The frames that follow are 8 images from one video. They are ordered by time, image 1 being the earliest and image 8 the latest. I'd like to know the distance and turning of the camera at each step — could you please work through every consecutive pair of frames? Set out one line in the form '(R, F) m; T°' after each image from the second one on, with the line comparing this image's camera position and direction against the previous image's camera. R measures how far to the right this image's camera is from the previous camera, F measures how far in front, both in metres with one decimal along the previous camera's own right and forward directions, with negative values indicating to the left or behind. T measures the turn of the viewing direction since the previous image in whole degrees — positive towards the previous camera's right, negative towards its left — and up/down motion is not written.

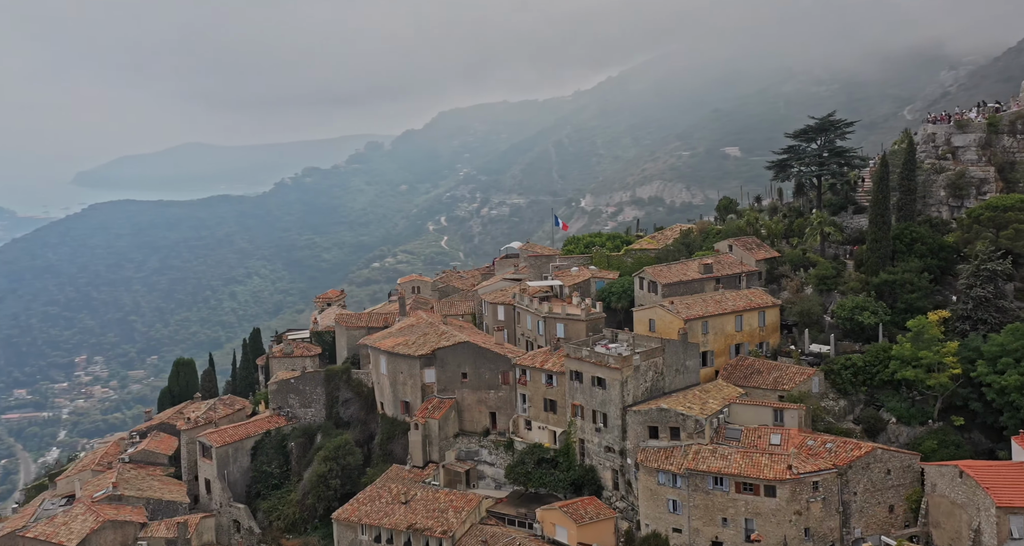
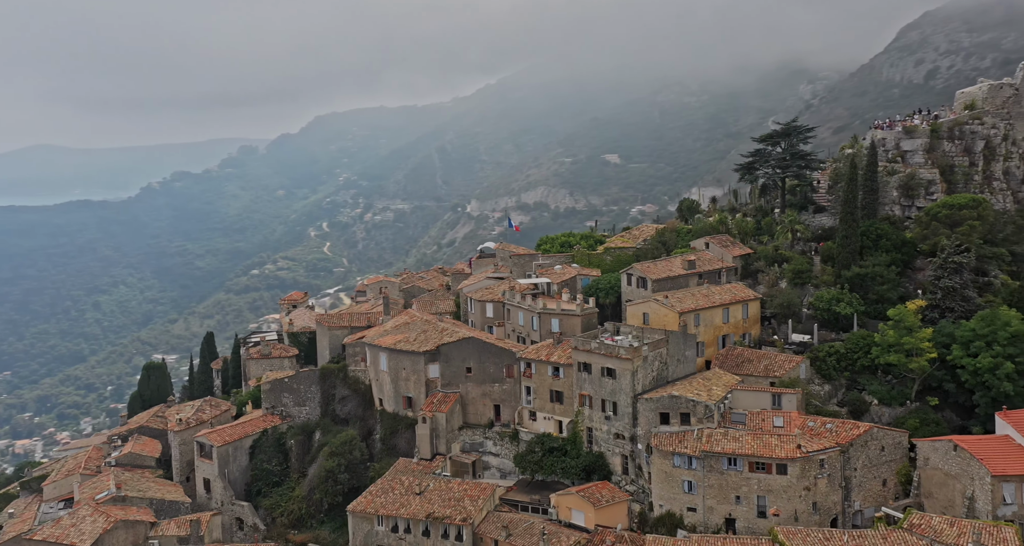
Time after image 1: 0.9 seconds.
(-4.7, -1.2) m; +6°
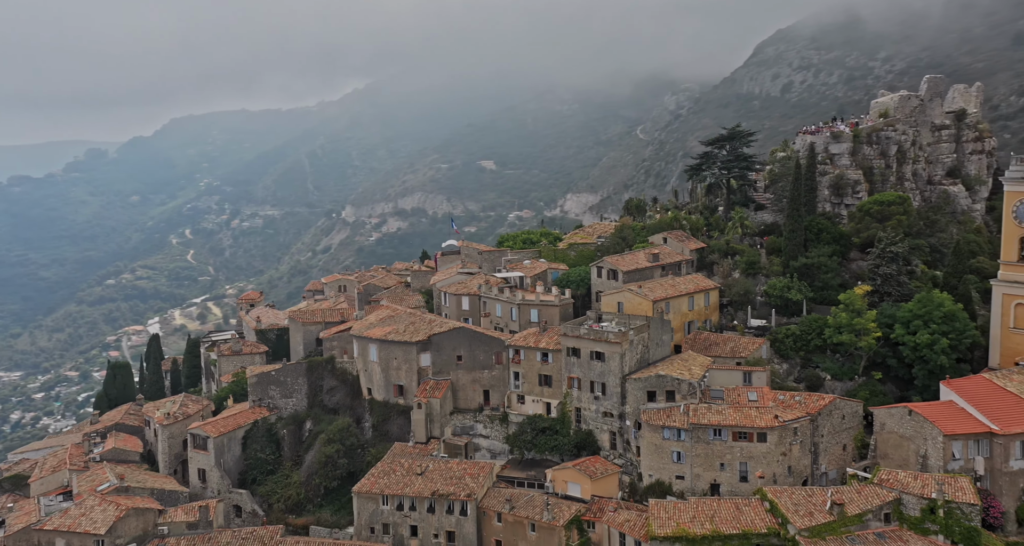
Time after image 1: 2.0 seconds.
(-4.8, -2.4) m; +7°
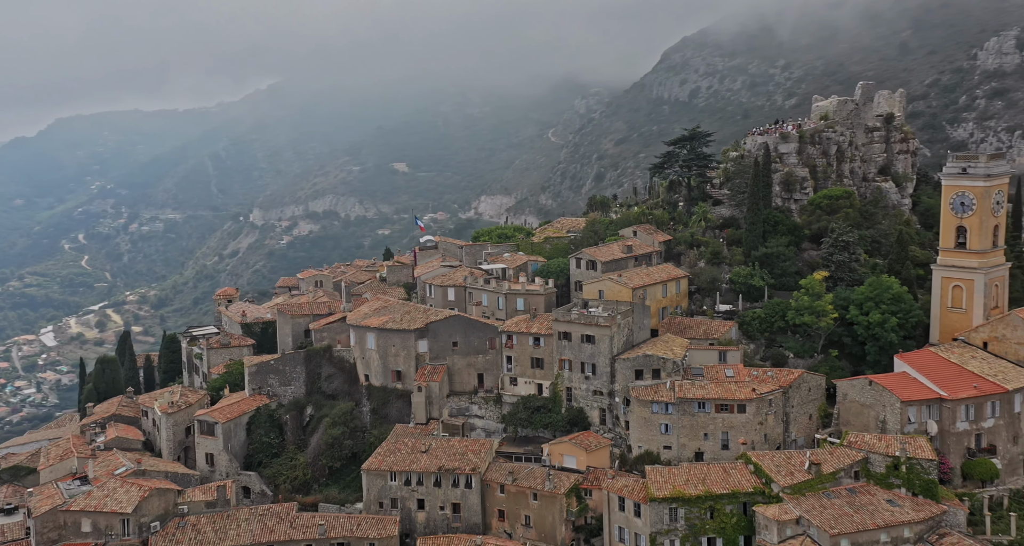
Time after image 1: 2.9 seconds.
(-3.7, -2.9) m; +5°
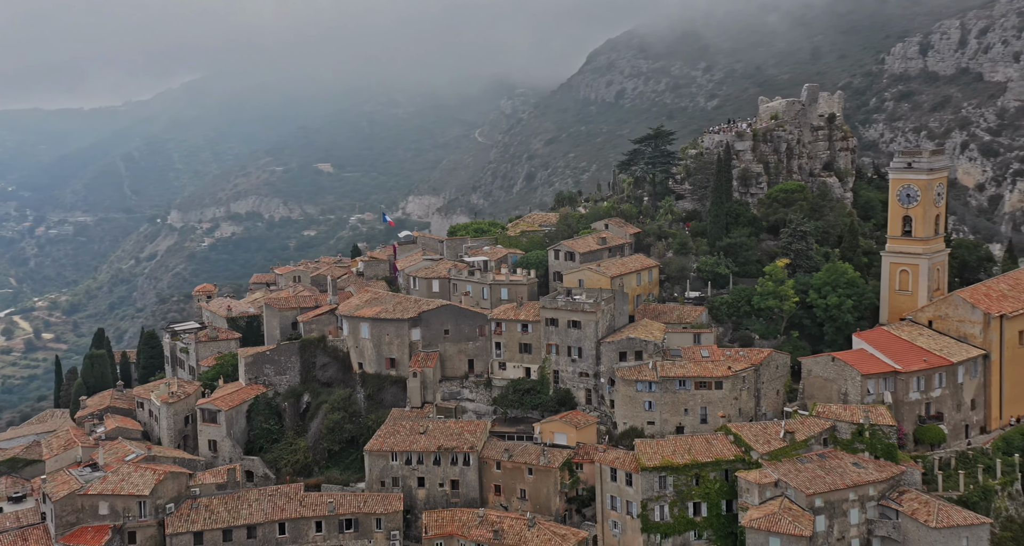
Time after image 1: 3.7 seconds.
(-3.0, -2.7) m; +4°
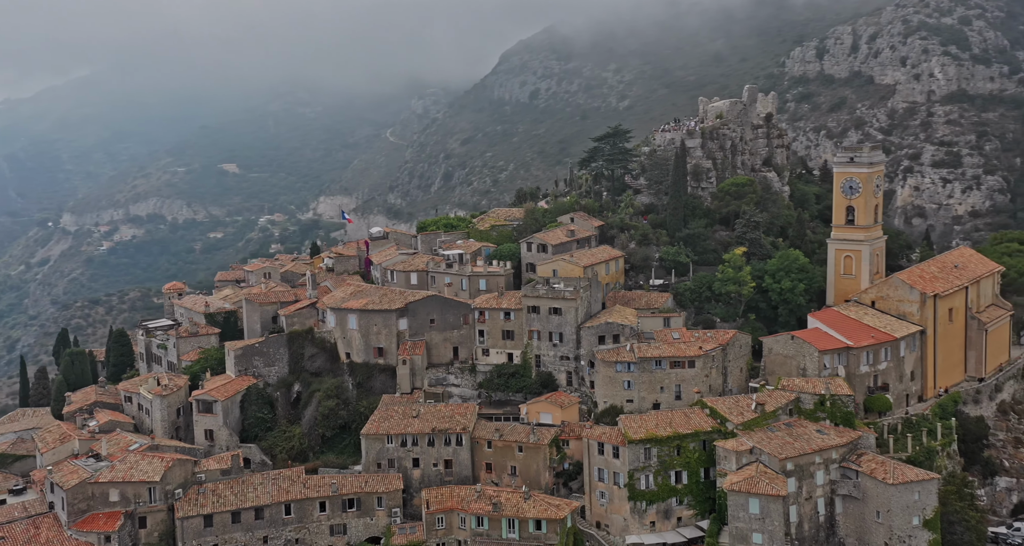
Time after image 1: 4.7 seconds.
(-3.6, -2.7) m; +5°
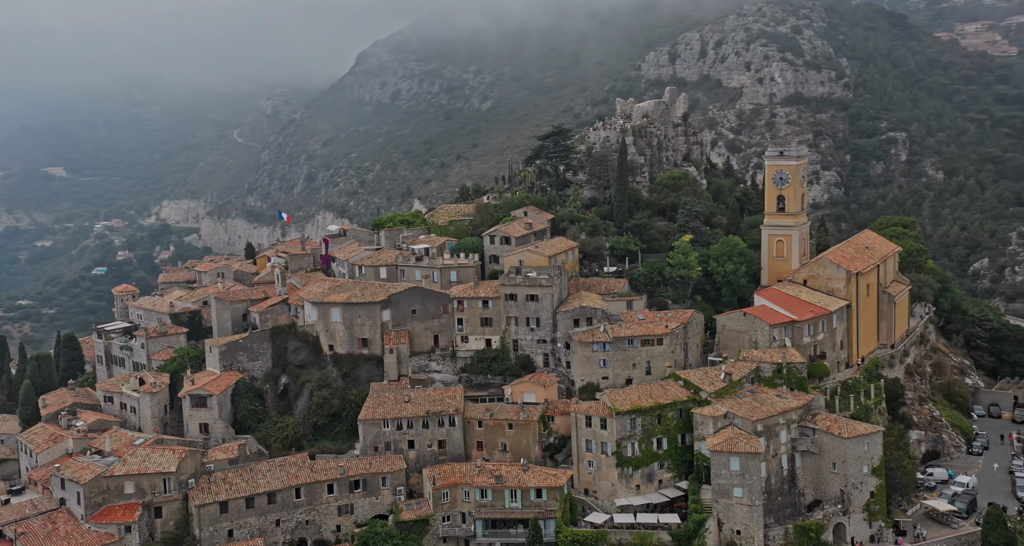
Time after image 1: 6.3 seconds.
(-6.7, -2.9) m; +8°
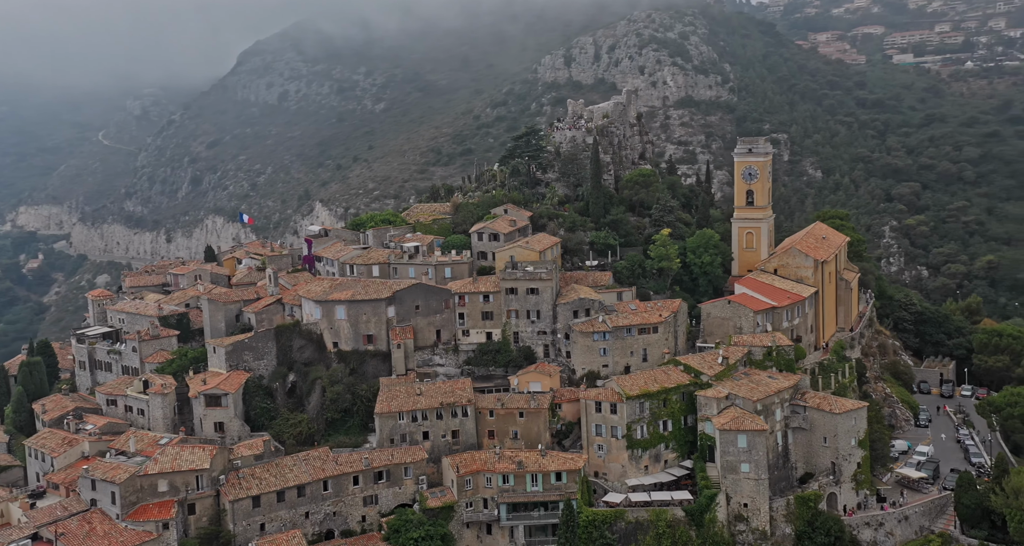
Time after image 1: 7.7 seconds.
(-6.6, -1.4) m; +7°
